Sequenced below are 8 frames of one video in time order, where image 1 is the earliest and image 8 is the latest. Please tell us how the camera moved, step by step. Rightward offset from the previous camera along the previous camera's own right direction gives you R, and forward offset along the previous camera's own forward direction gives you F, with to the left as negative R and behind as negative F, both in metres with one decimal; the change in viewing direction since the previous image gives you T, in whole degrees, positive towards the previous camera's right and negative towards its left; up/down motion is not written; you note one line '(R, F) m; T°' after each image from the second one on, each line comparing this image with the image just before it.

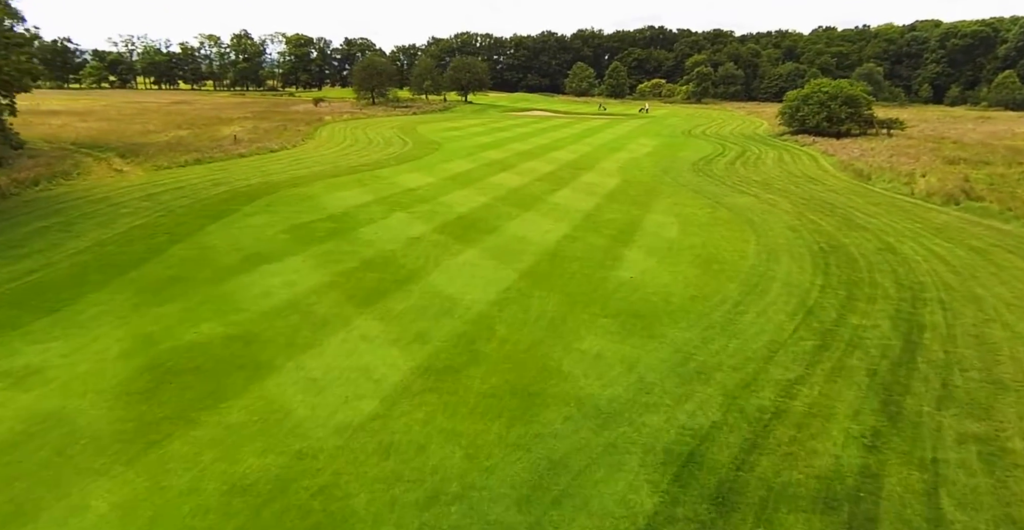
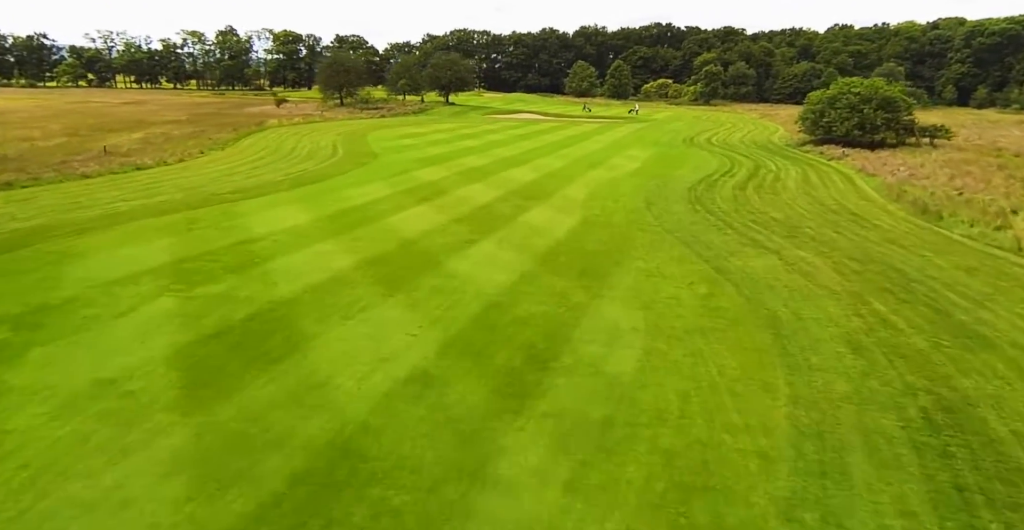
(+2.9, +7.0) m; -1°
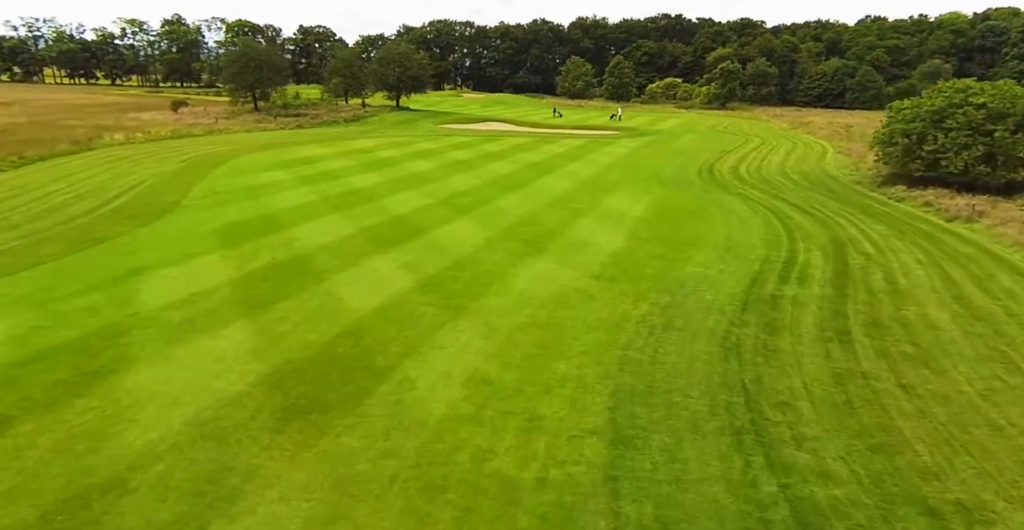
(+3.3, +11.5) m; -1°
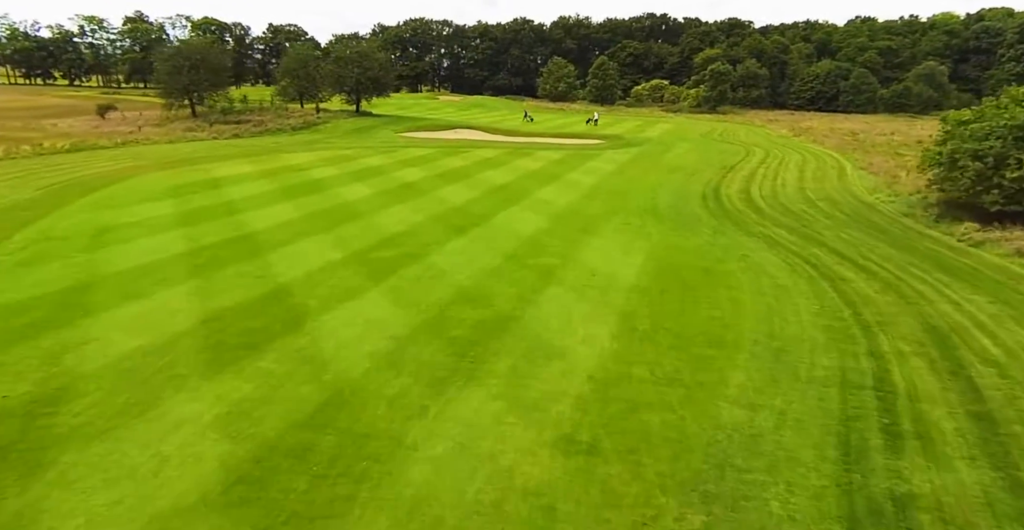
(+1.0, +5.1) m; +1°
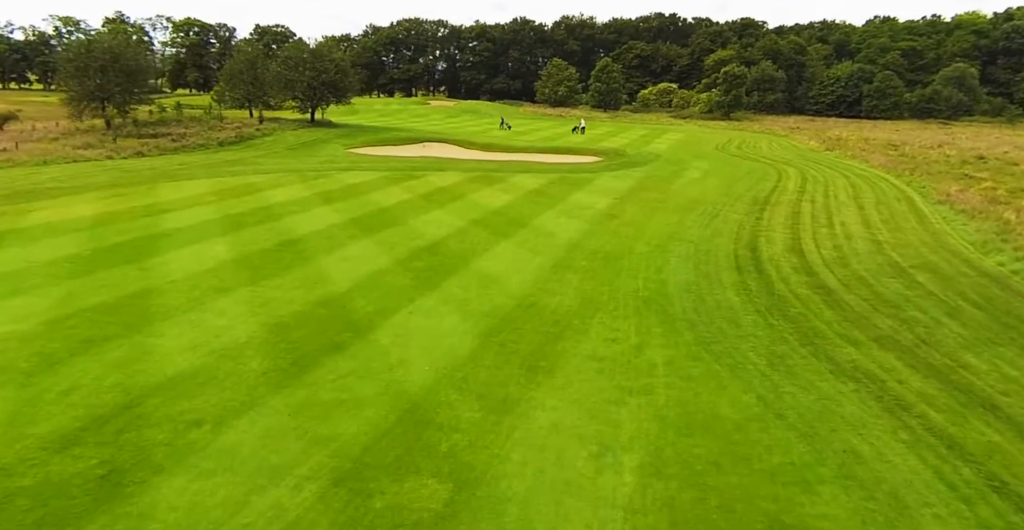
(+1.9, +7.2) m; -1°
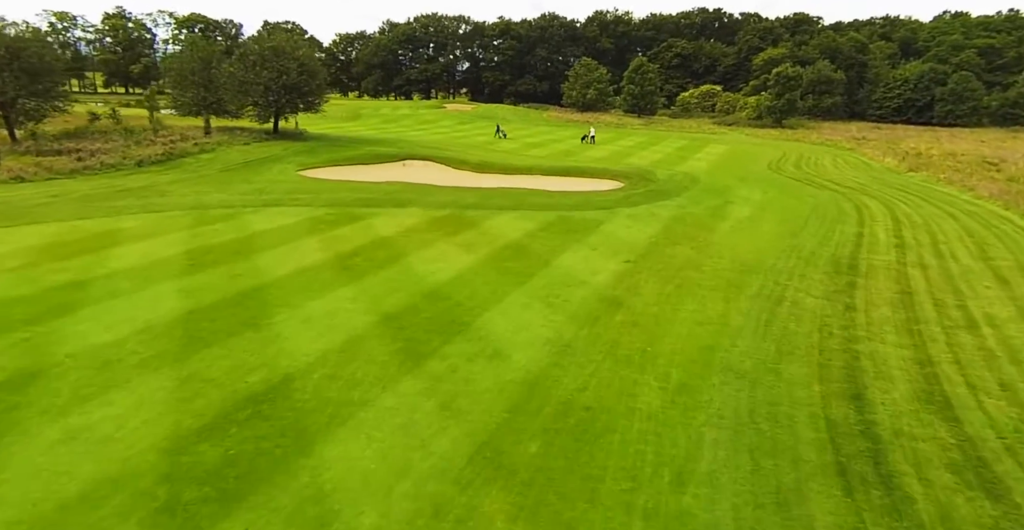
(+1.9, +6.5) m; -4°
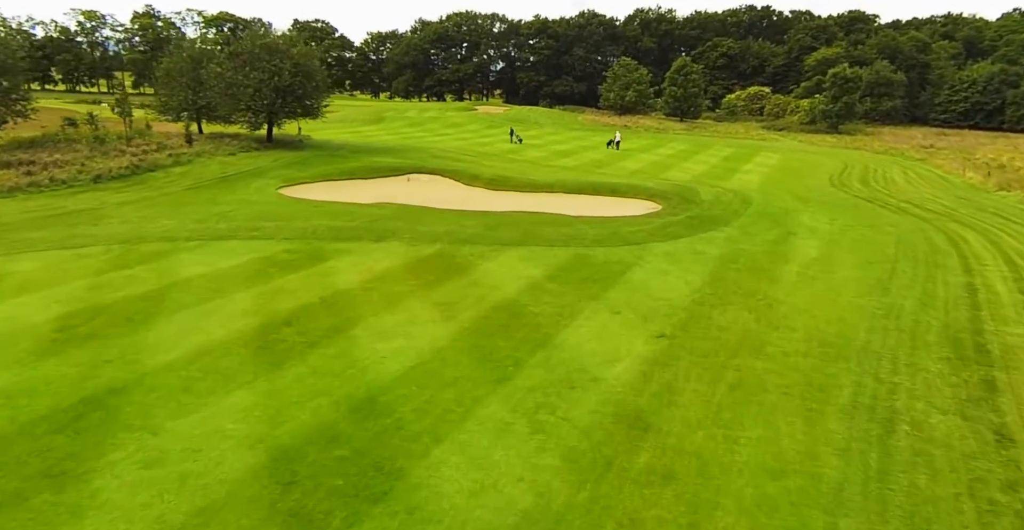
(+0.9, +3.9) m; -4°
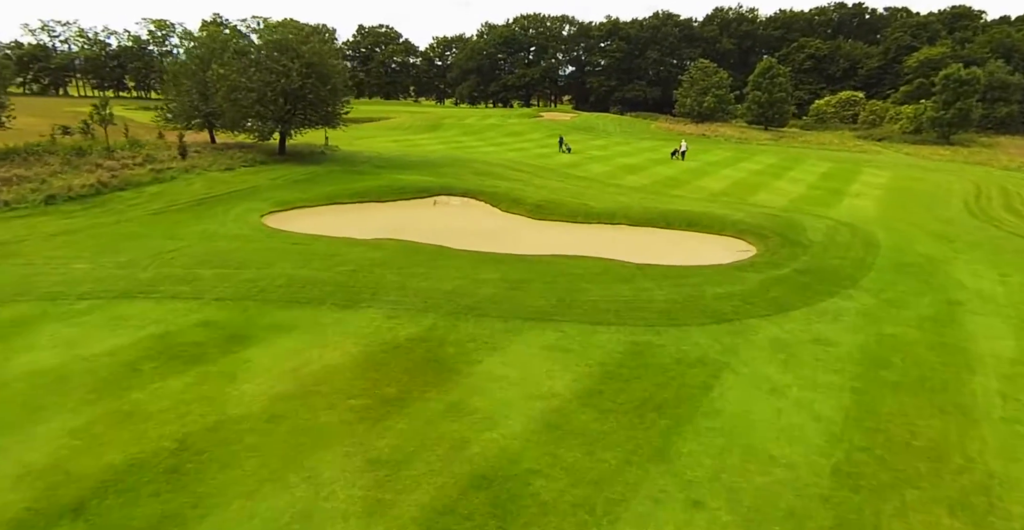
(+0.8, +5.2) m; -7°
